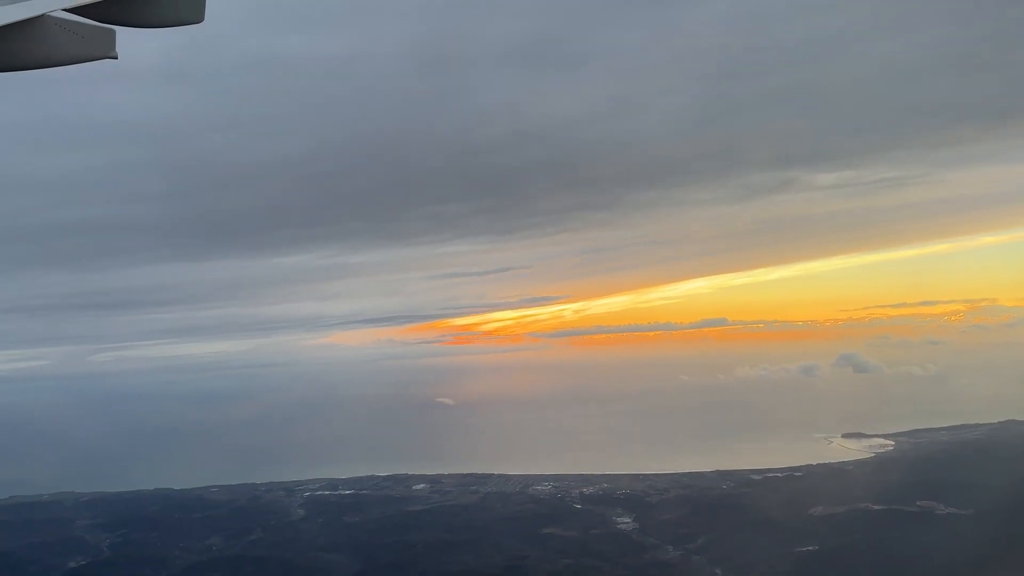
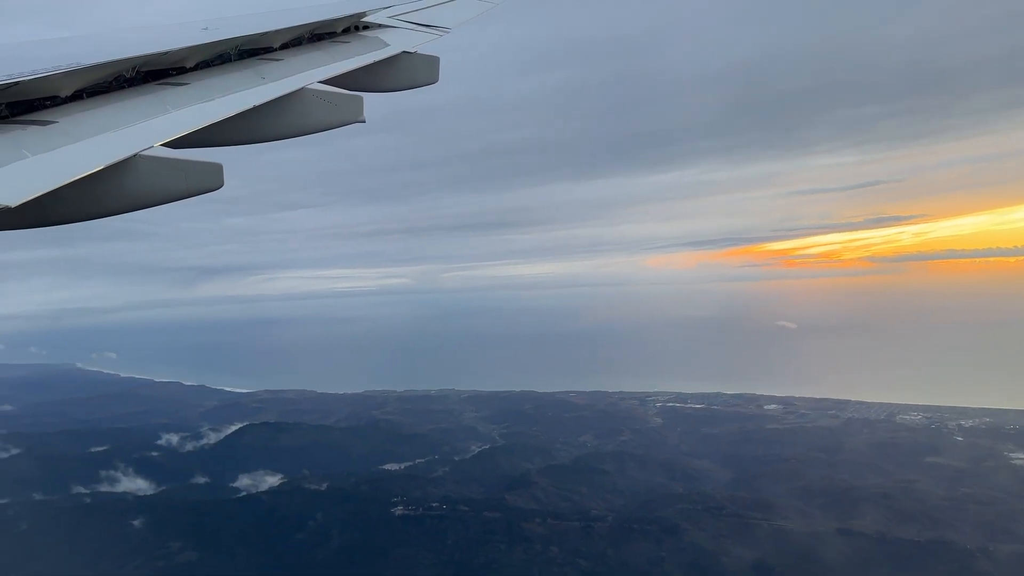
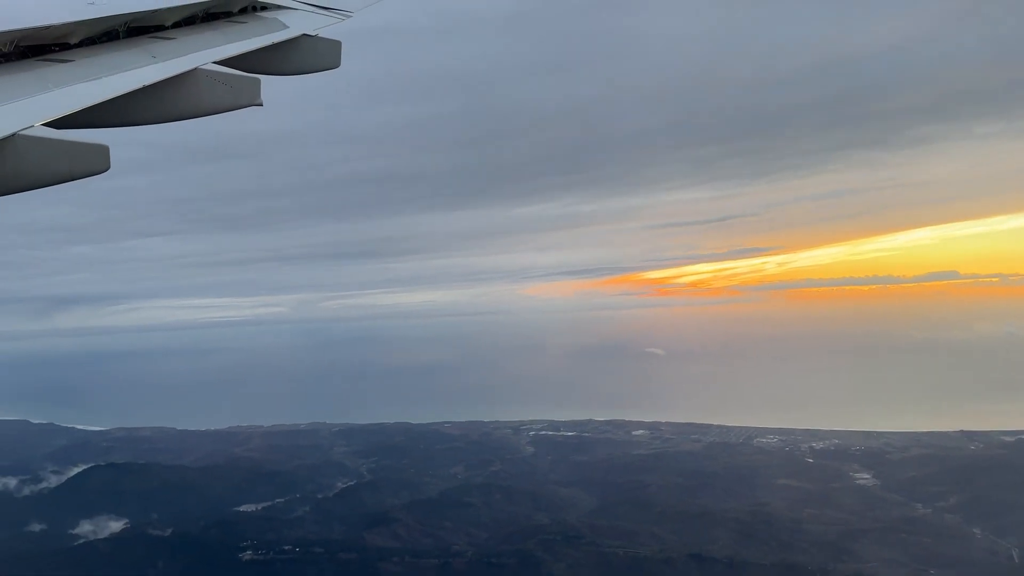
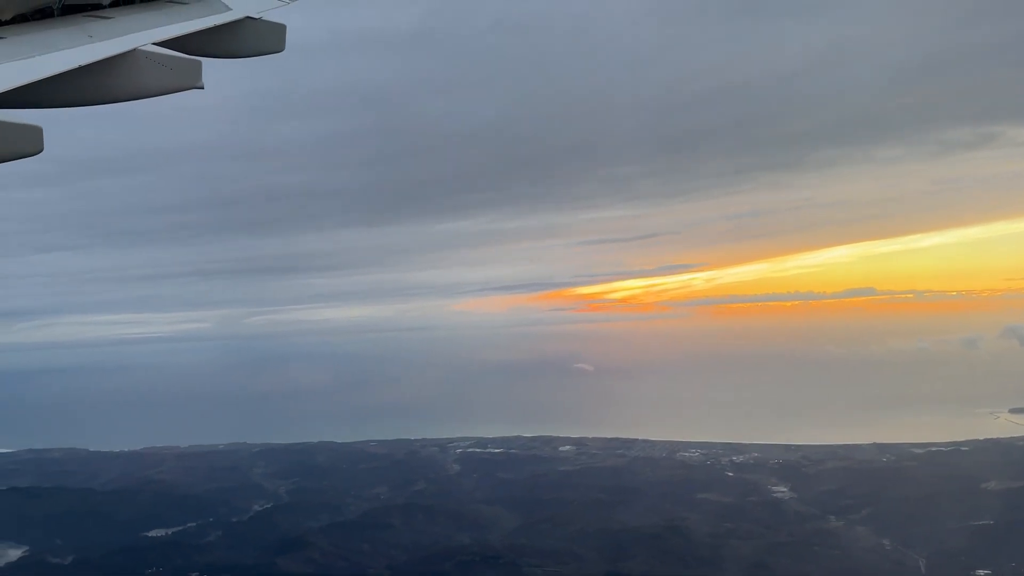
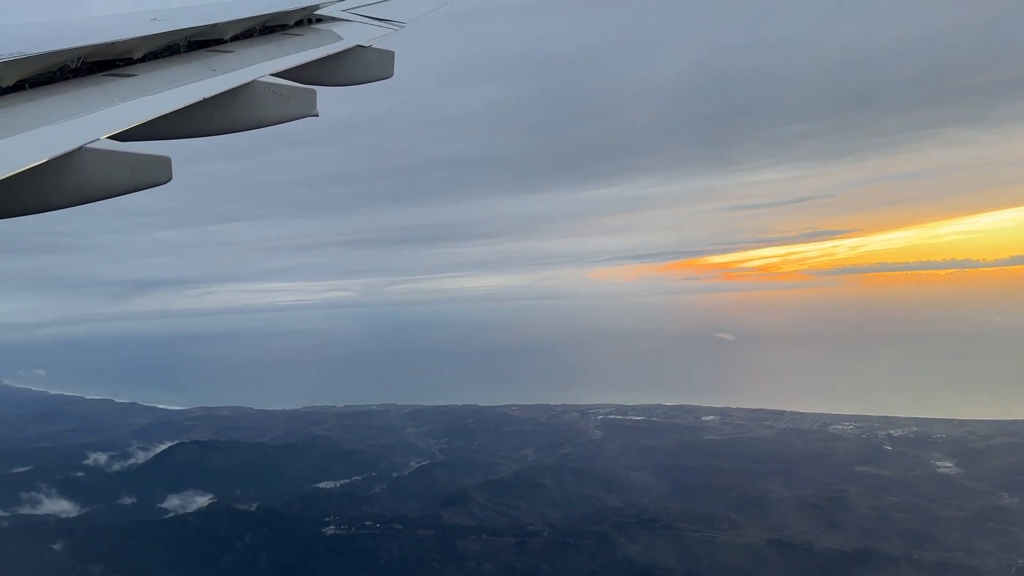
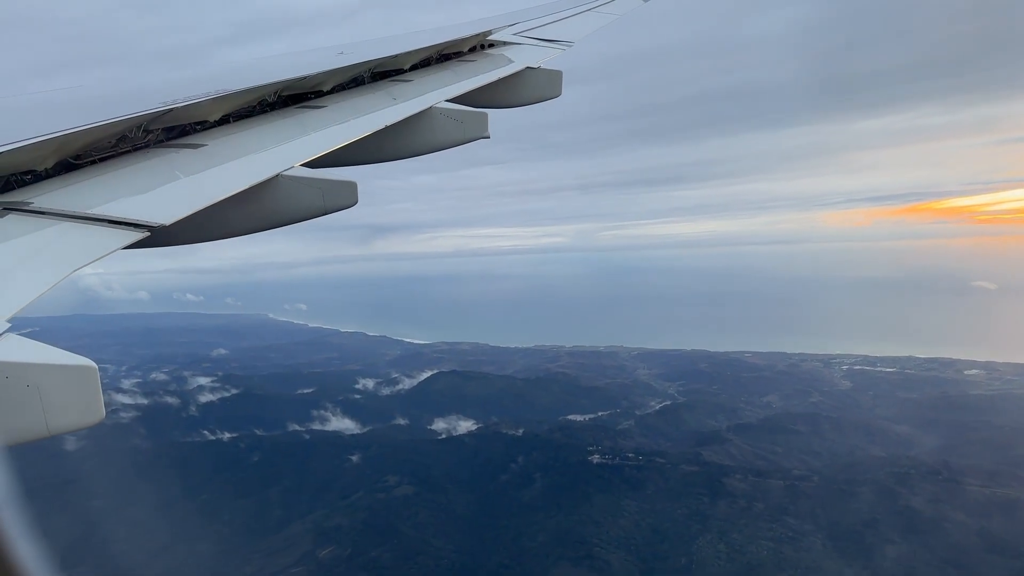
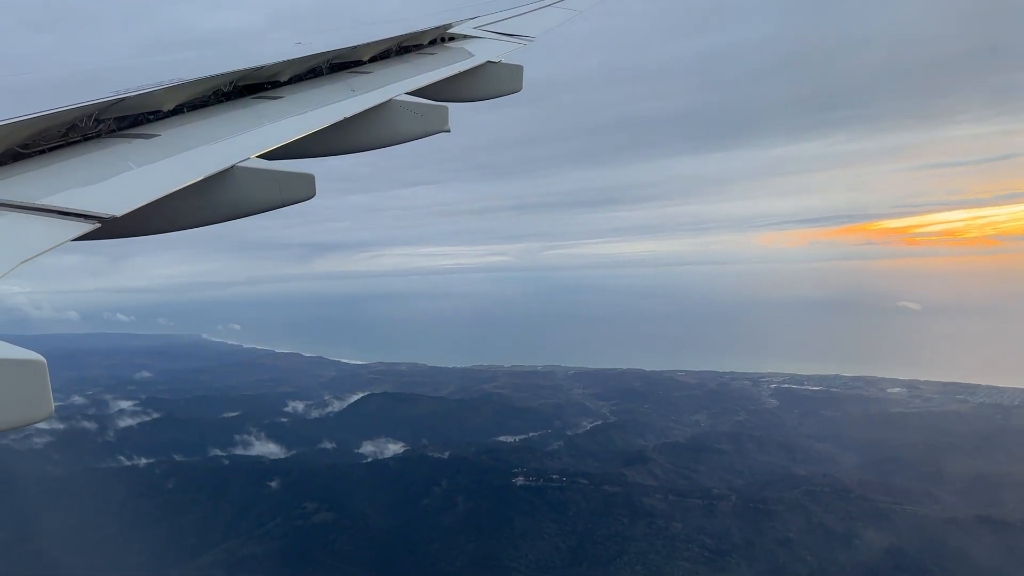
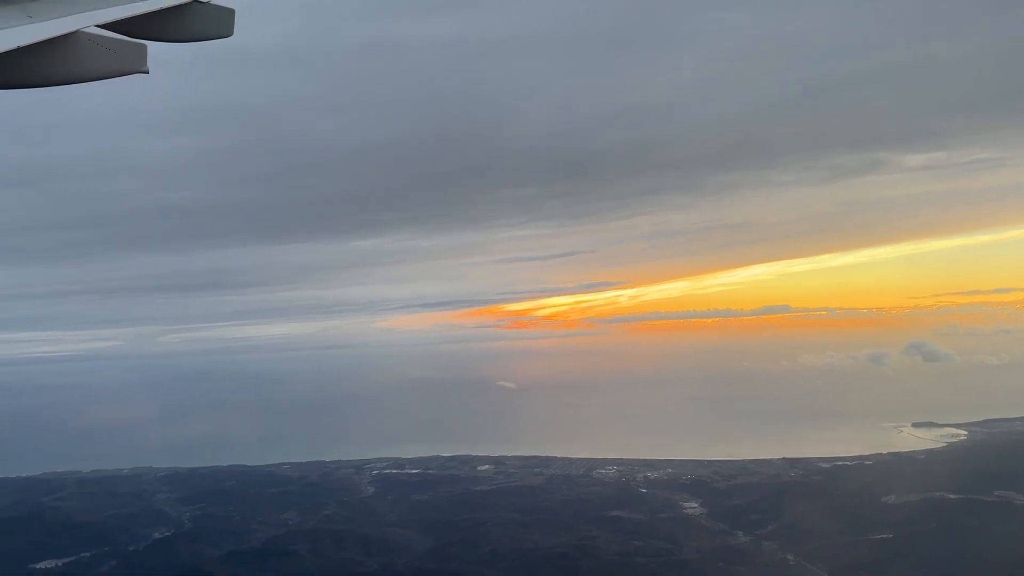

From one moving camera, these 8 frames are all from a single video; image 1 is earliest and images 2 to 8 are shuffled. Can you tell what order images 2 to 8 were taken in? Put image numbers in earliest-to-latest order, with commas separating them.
8, 4, 3, 5, 2, 7, 6
